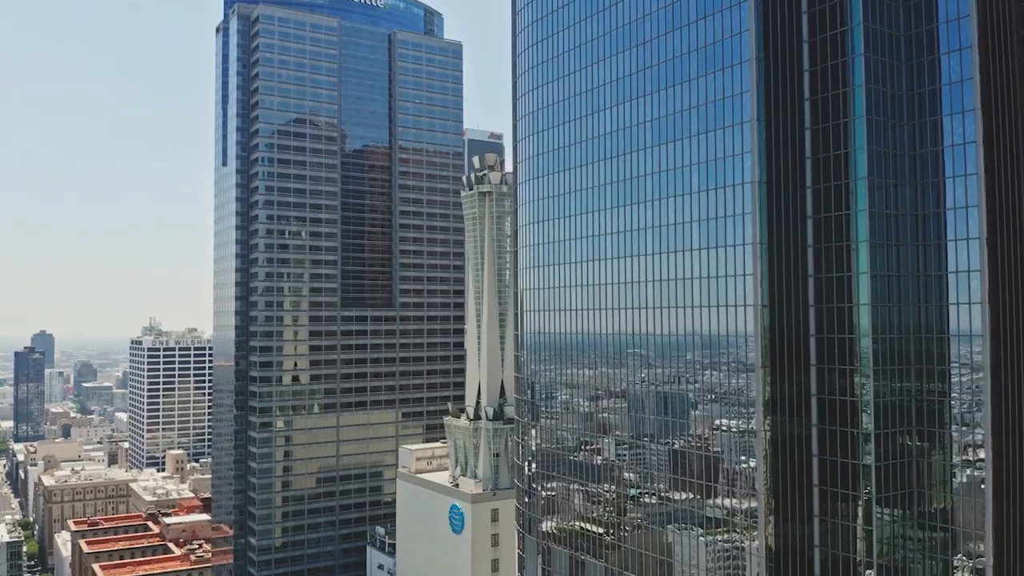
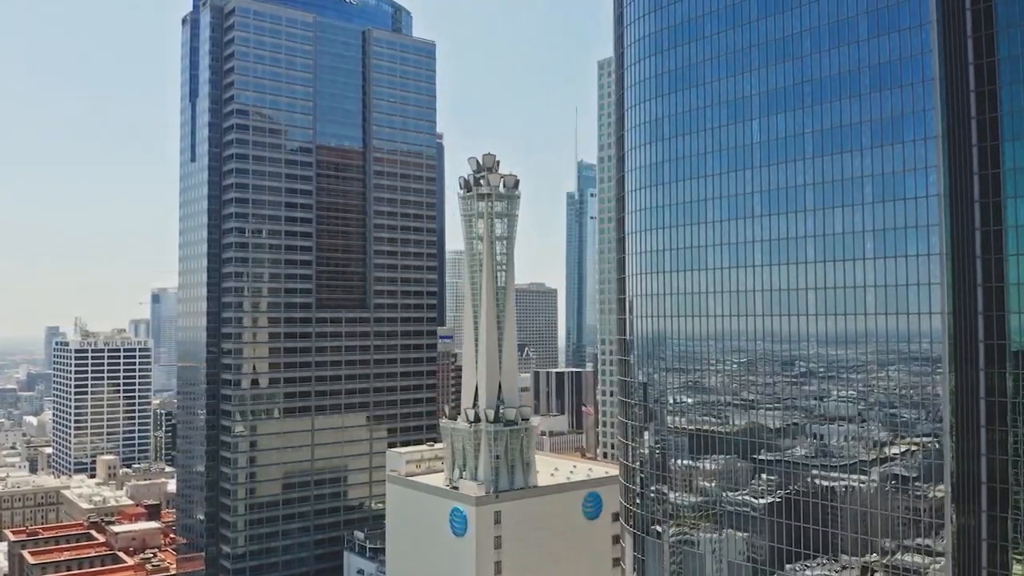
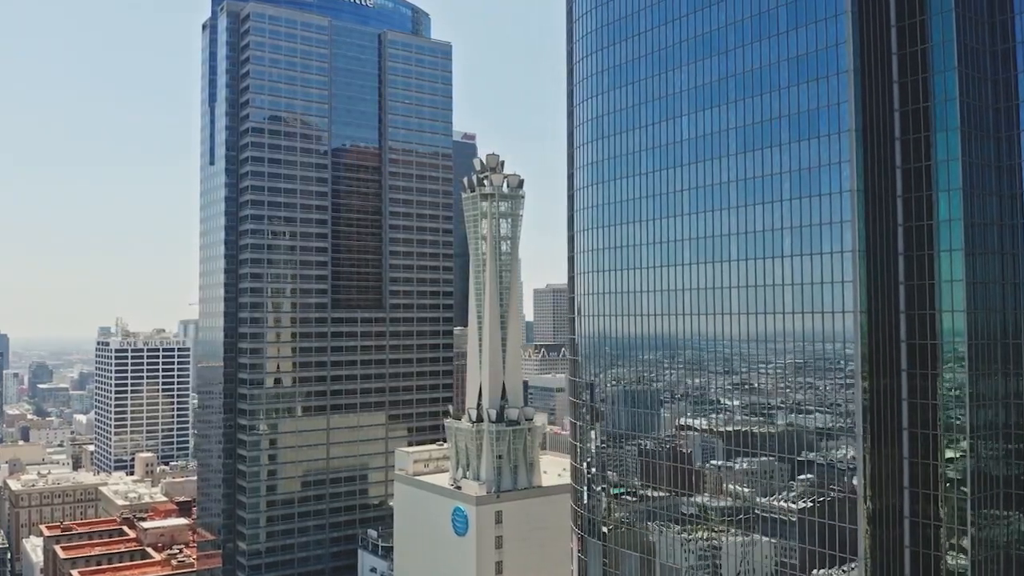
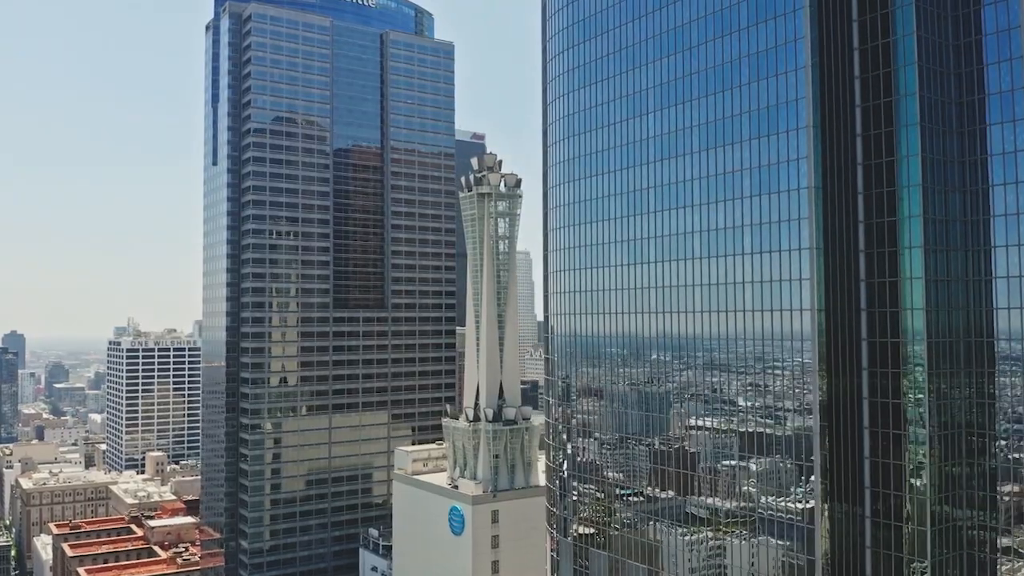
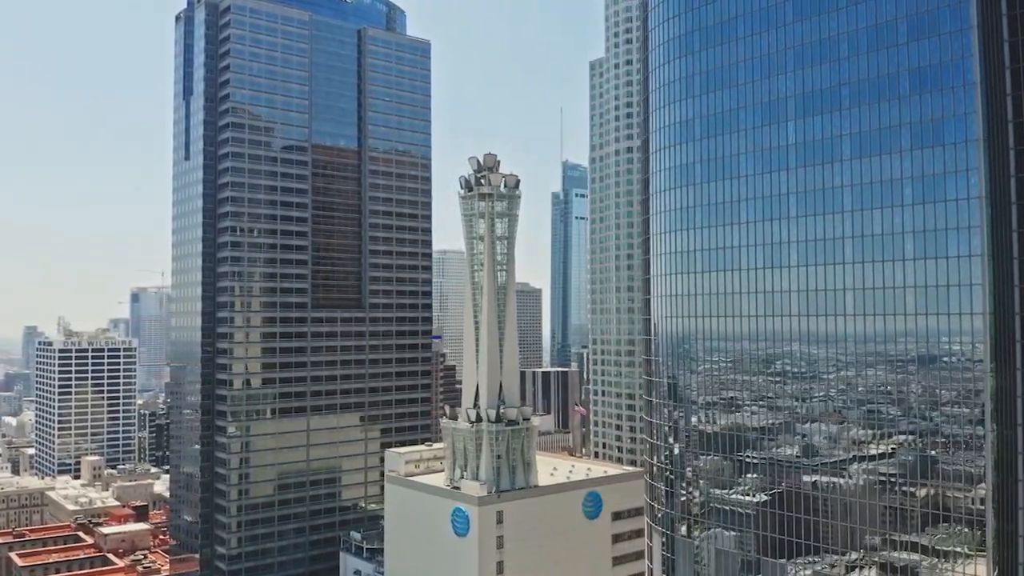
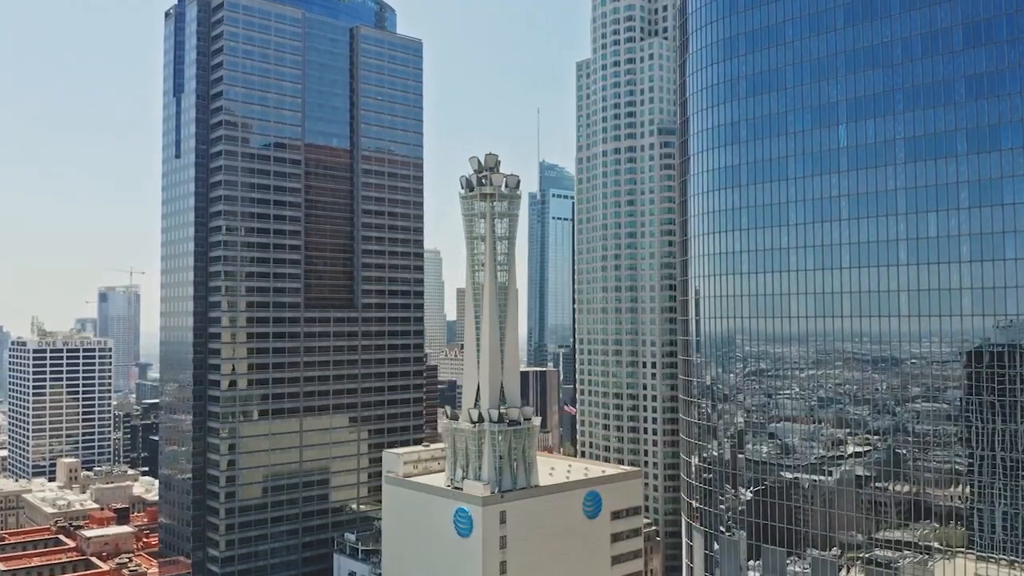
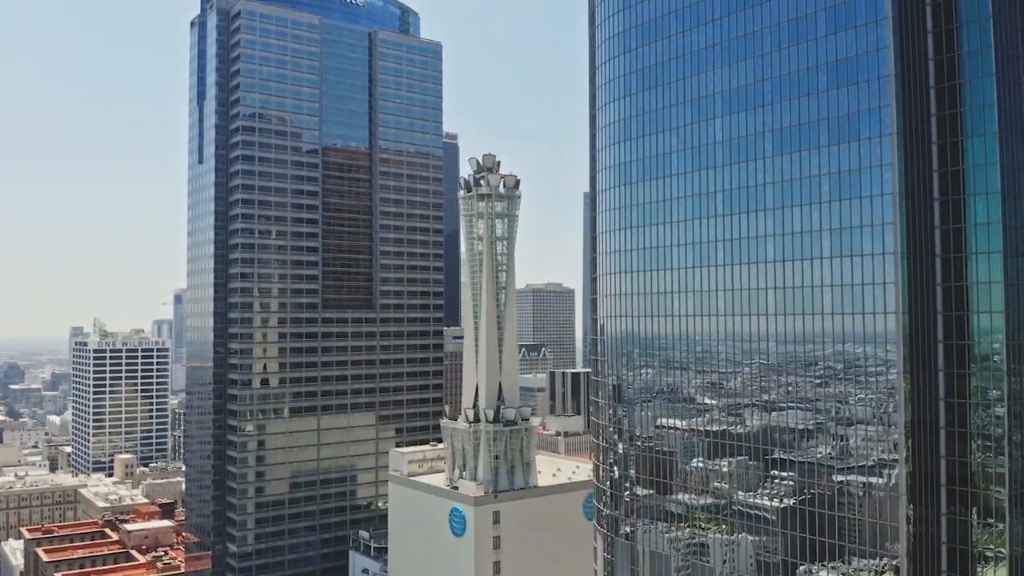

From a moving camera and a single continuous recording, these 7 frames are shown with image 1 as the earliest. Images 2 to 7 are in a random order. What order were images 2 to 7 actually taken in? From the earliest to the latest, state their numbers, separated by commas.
4, 3, 7, 2, 5, 6
